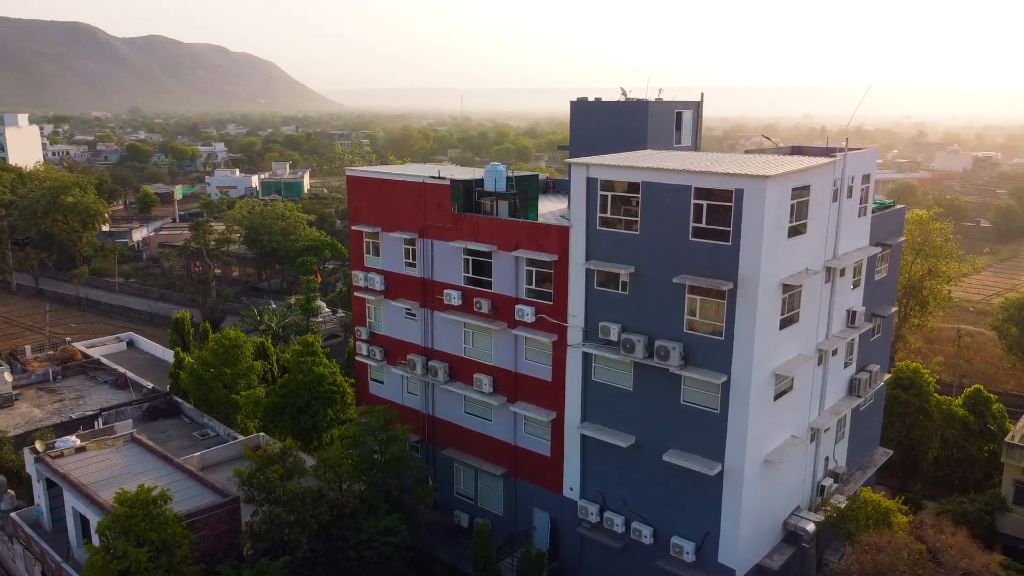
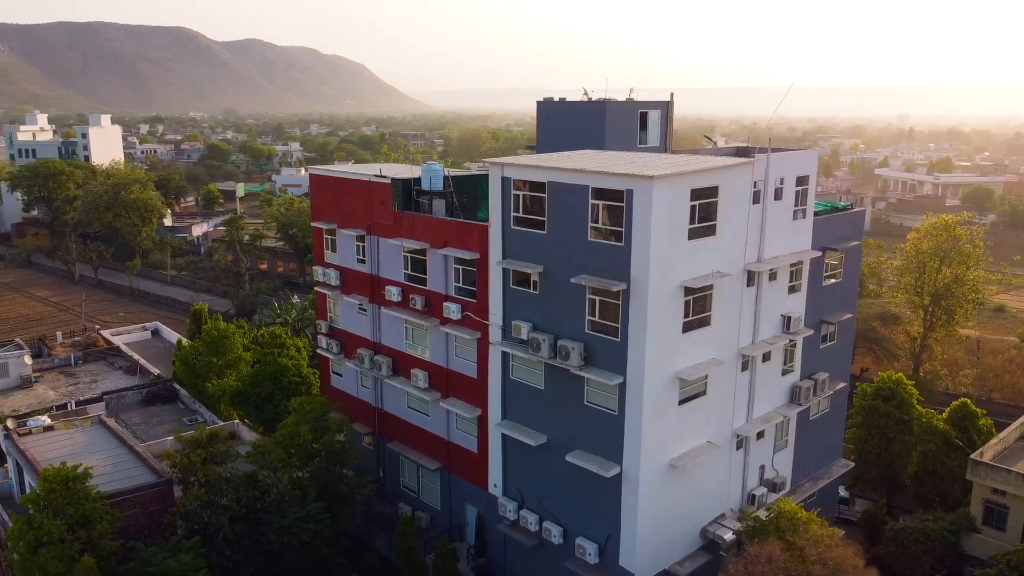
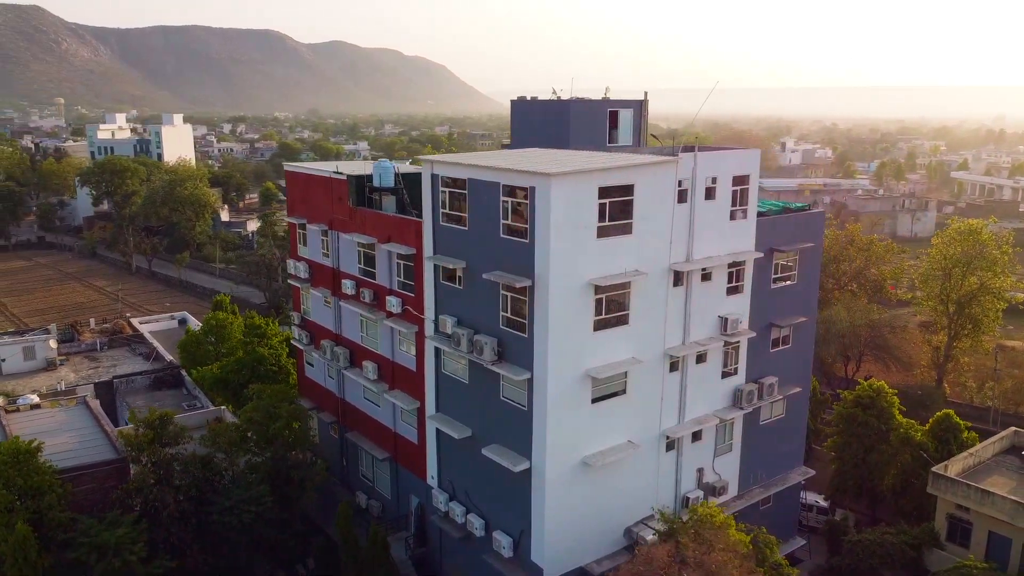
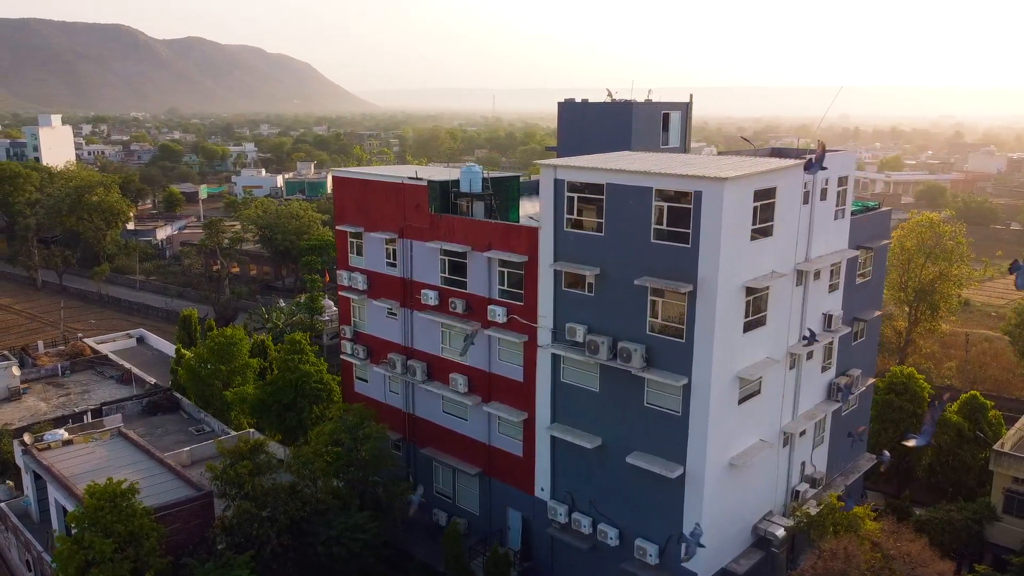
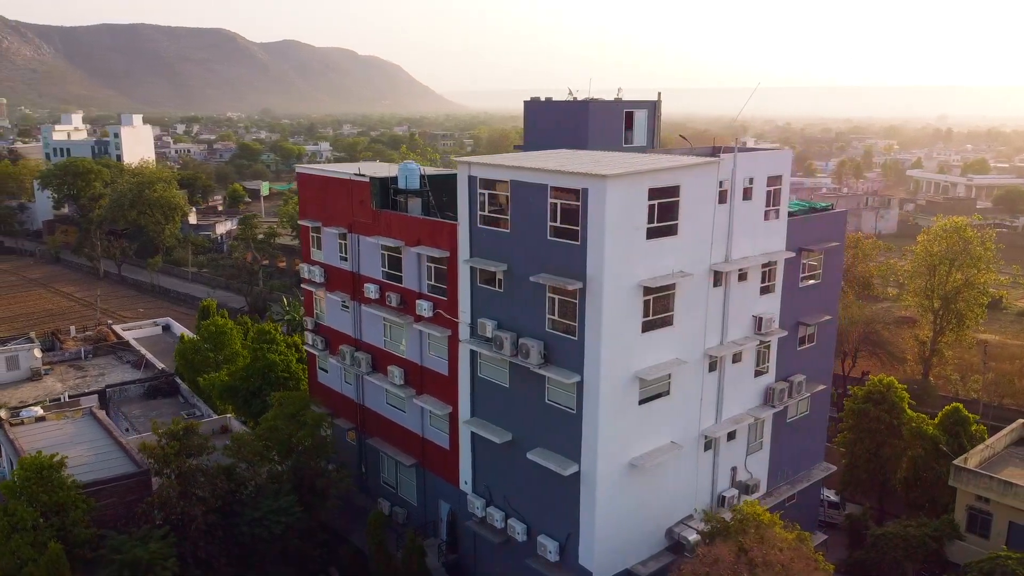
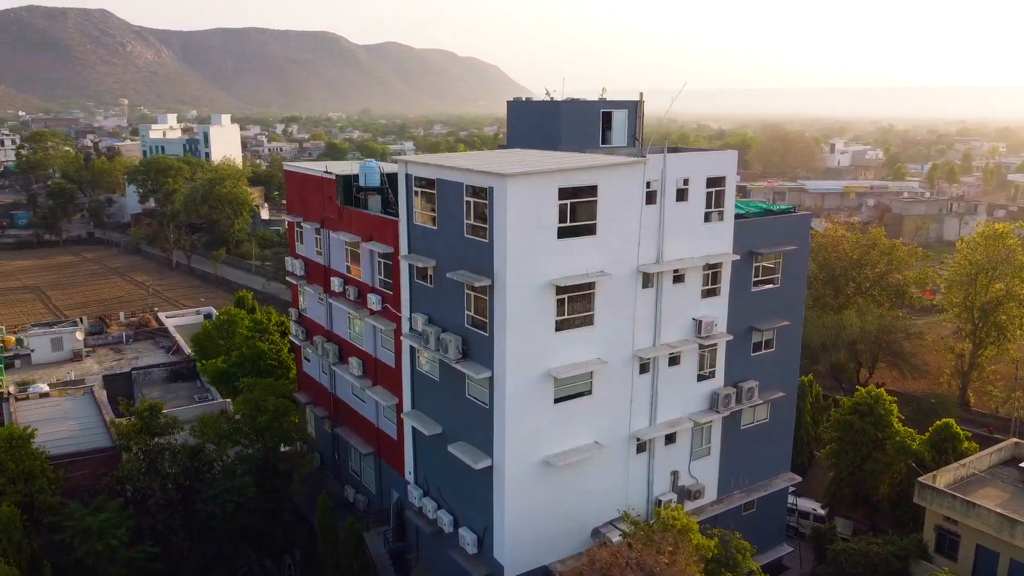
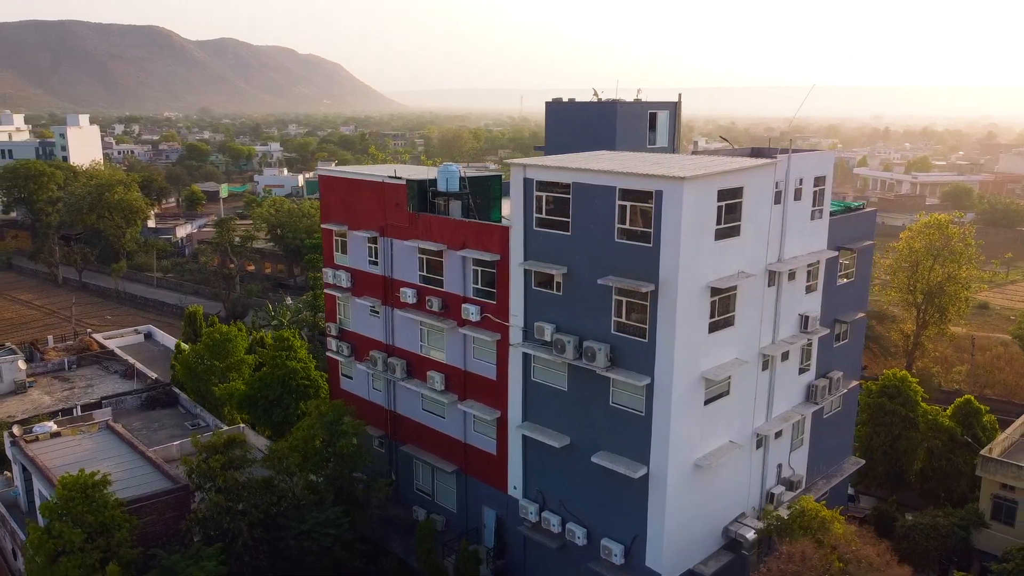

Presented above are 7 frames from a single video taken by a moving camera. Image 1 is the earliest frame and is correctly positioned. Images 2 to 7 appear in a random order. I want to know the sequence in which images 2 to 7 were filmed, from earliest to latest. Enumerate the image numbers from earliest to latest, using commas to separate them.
4, 7, 2, 5, 3, 6
